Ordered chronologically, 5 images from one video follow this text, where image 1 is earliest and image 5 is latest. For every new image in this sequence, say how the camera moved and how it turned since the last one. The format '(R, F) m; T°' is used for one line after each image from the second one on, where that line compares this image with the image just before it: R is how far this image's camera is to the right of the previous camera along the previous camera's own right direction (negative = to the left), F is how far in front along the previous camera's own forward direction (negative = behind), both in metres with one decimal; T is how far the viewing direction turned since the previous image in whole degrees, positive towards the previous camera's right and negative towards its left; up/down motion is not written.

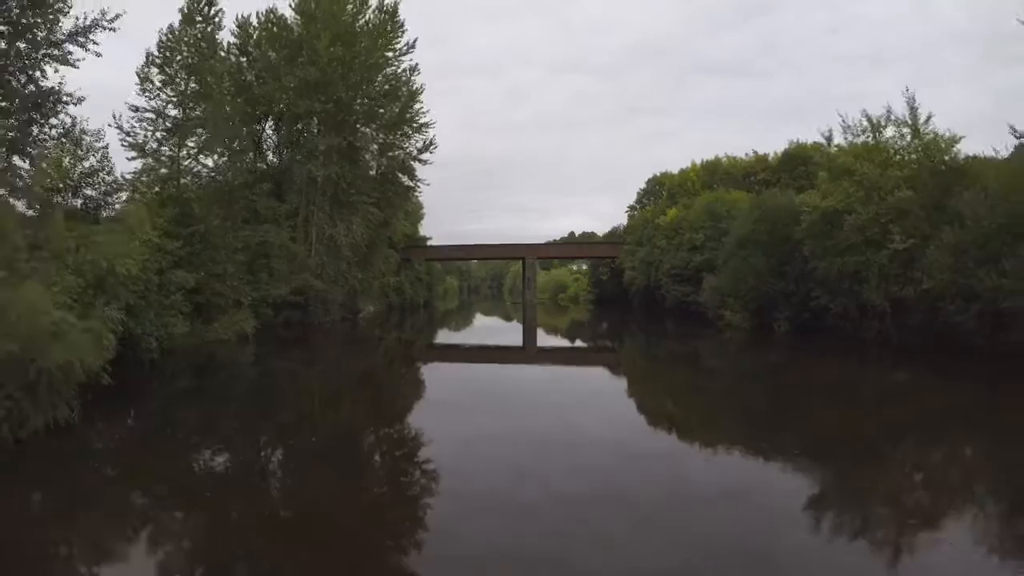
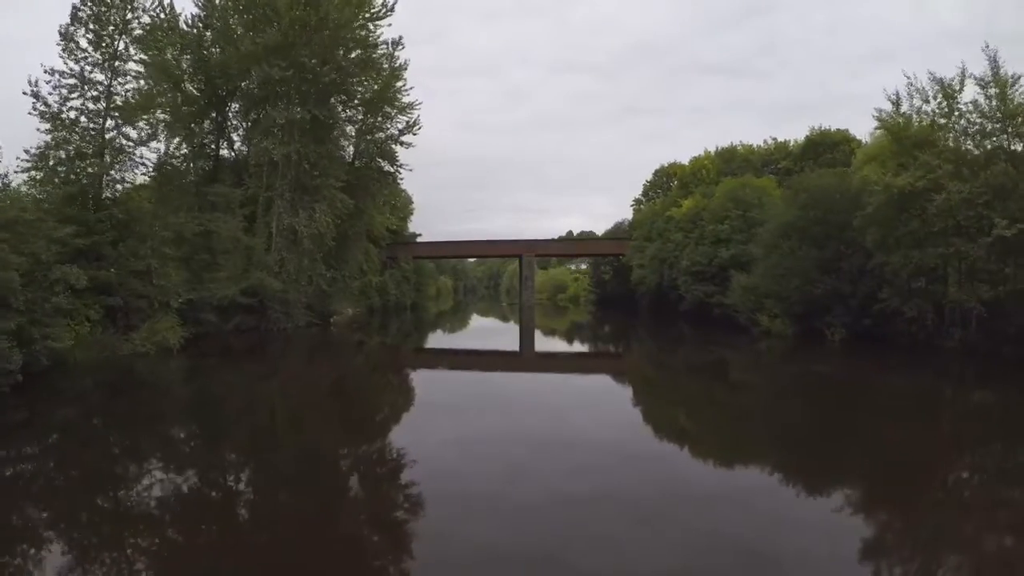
(+0.1, +3.4) m; 0°
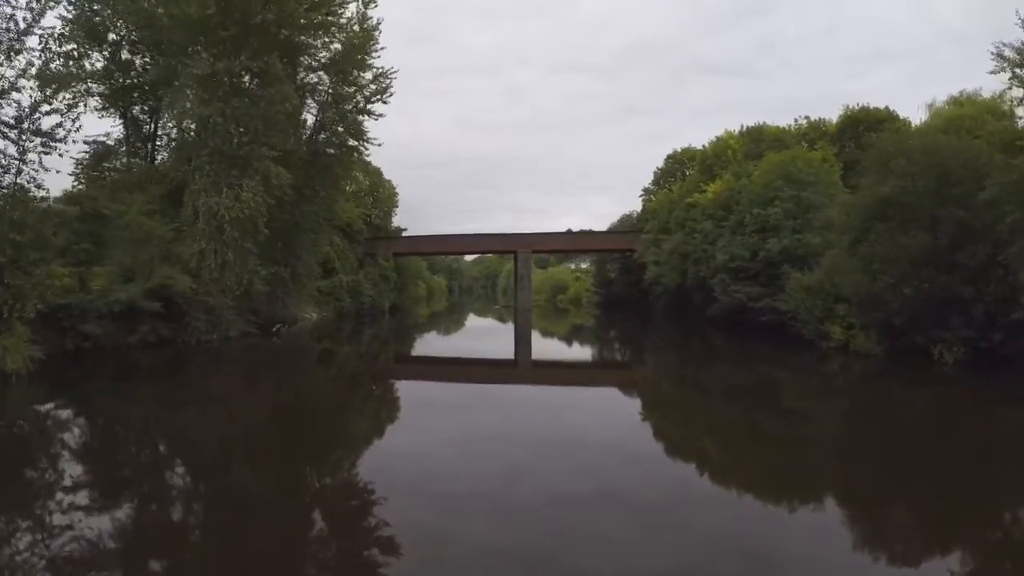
(+0.2, +4.3) m; 0°
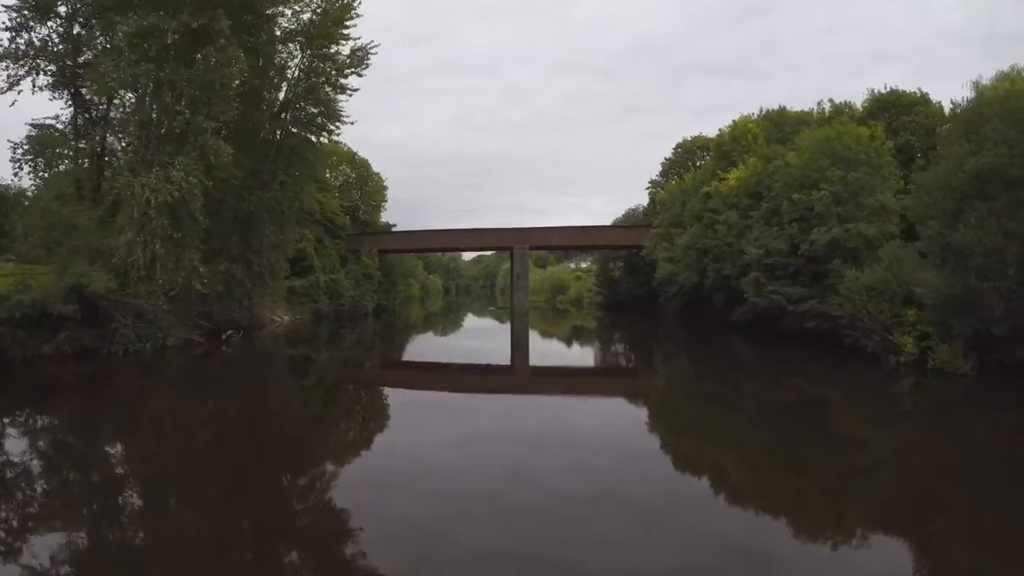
(+0.1, +2.5) m; 0°
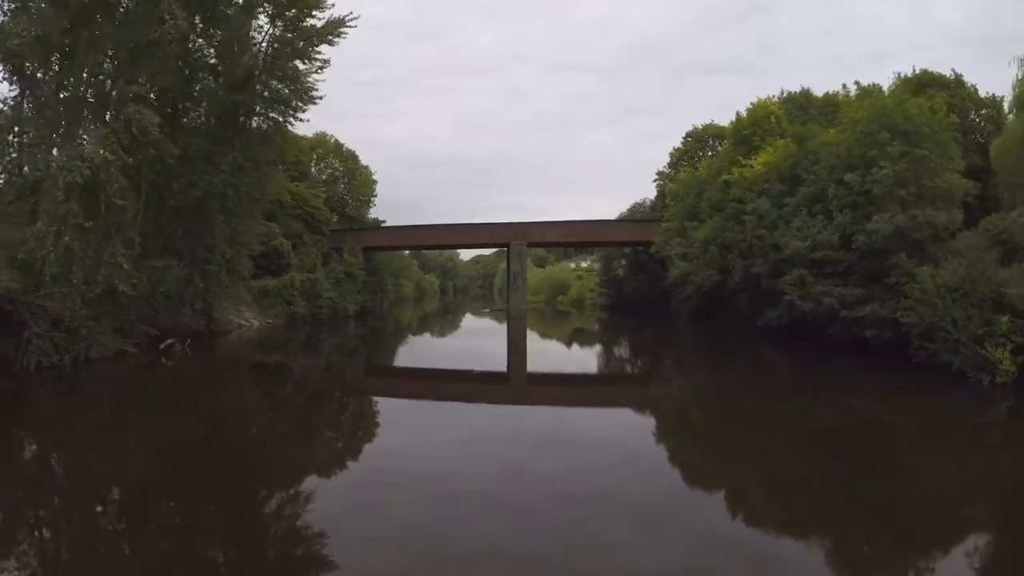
(+0.1, +2.2) m; 0°
